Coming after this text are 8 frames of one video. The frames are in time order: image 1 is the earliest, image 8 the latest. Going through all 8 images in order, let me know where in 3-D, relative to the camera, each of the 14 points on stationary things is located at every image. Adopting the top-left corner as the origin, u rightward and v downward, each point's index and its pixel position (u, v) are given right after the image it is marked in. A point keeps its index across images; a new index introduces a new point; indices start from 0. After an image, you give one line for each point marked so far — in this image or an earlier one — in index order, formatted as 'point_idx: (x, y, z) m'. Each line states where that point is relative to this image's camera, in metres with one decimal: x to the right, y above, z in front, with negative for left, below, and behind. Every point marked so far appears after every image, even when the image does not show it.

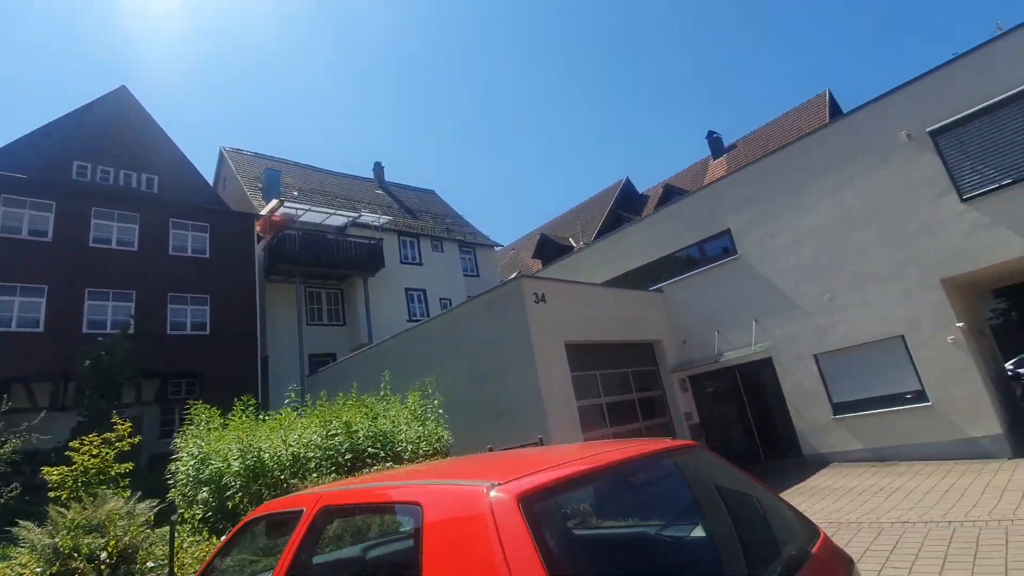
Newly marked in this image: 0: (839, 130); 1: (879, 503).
0: (+7.2, +3.5, +11.4) m
1: (+5.3, -3.1, +7.4) m
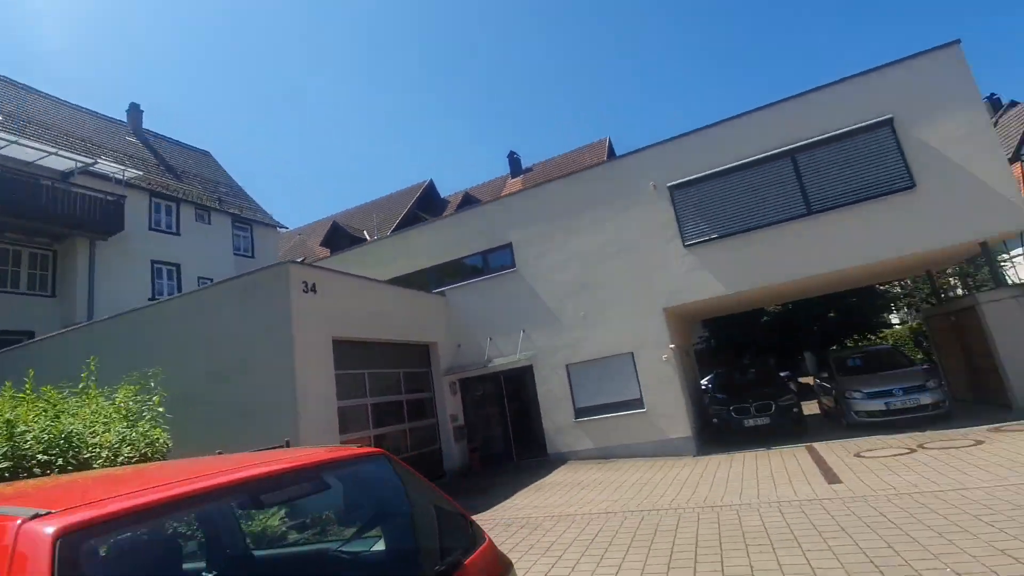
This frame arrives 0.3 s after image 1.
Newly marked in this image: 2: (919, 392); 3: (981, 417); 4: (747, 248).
0: (+2.4, +3.0, +13.0) m
1: (+1.4, -3.4, +8.5) m
2: (+8.3, -2.1, +10.5) m
3: (+9.4, -2.6, +10.4) m
4: (+5.3, +0.9, +11.7) m
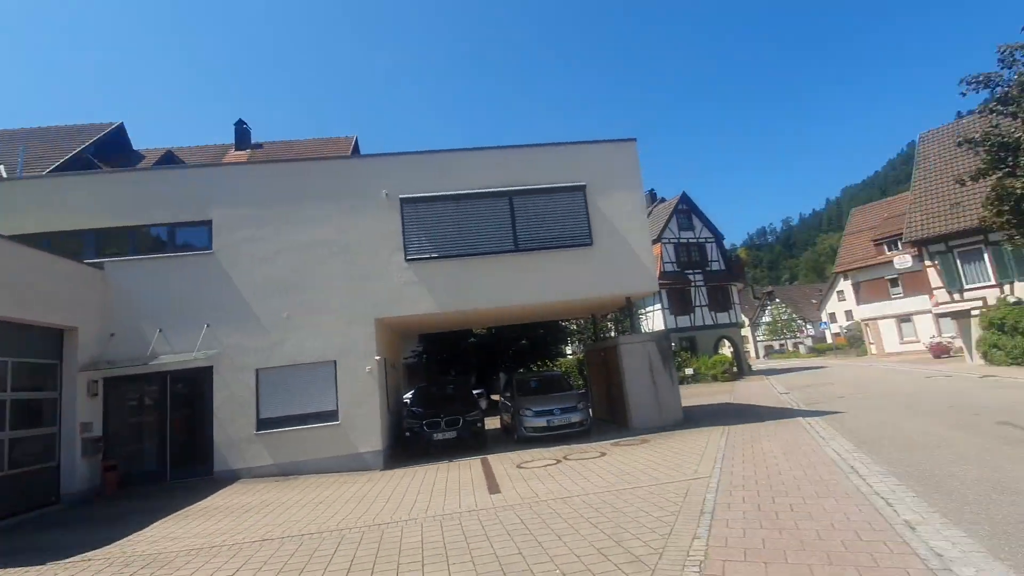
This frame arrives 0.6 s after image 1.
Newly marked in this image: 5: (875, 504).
0: (-4.1, +2.9, +12.3) m
1: (-3.7, -3.4, +7.5) m
2: (+1.4, -3.1, +12.7) m
3: (+2.4, -3.7, +13.1) m
4: (-1.3, +0.4, +12.4) m
5: (+3.9, -2.3, +5.6) m
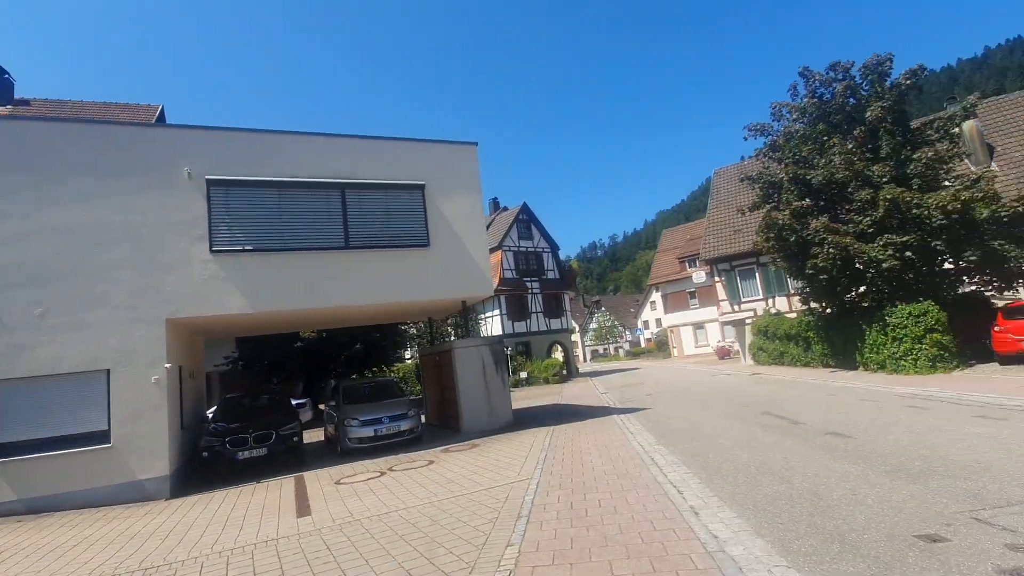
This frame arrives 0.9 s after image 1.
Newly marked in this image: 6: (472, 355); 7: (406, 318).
0: (-7.7, +3.0, +10.2) m
1: (-6.0, -3.2, +5.7) m
2: (-2.6, -3.1, +12.1) m
3: (-1.8, -3.8, +12.8) m
4: (-5.0, +0.4, +11.1) m
5: (+1.9, -2.4, +6.1) m
6: (-1.0, -1.7, +13.1) m
7: (-3.4, -1.0, +16.5) m
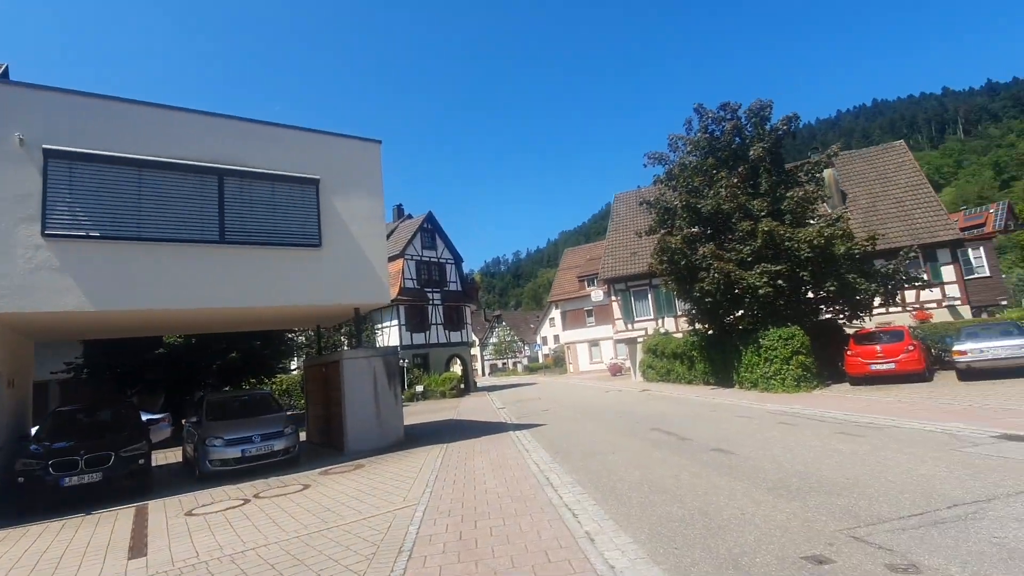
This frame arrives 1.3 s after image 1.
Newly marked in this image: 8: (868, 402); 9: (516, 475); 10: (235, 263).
0: (-9.3, +3.3, +8.2) m
1: (-7.1, -3.0, +3.8) m
2: (-5.0, -3.2, +10.8) m
3: (-4.4, -3.9, +11.6) m
4: (-7.0, +0.5, +9.5) m
5: (+0.6, -2.6, +5.8) m
6: (-3.6, -1.9, +12.2) m
7: (-6.5, -1.1, +15.1) m
8: (+8.6, -2.7, +12.4) m
9: (+0.1, -3.0, +8.1) m
10: (-5.7, +0.5, +10.6) m
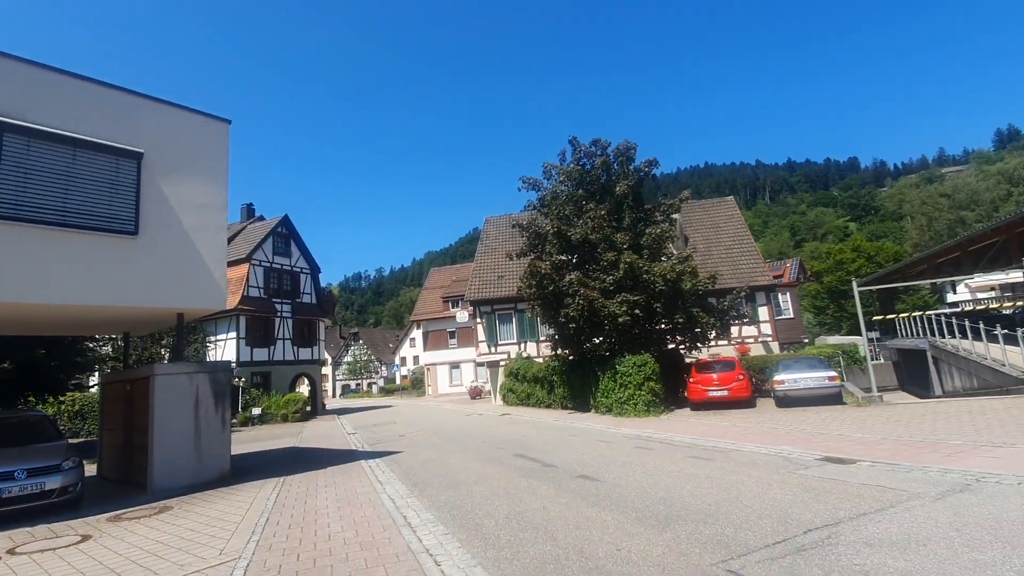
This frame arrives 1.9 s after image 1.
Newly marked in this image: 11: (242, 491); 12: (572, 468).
0: (-10.7, +3.8, +5.0) m
1: (-7.8, -2.5, +1.0) m
2: (-7.6, -3.0, +8.3) m
3: (-7.2, -3.9, +9.2) m
4: (-9.0, +0.8, +6.7) m
5: (-0.8, -2.7, +4.9) m
6: (-6.5, -1.9, +10.0) m
7: (-10.0, -1.0, +12.1) m
8: (+5.1, -3.6, +13.4) m
9: (-2.0, -3.1, +7.0) m
10: (-8.0, +0.7, +8.1) m
11: (-4.9, -3.7, +9.5) m
12: (+1.1, -3.2, +9.0) m
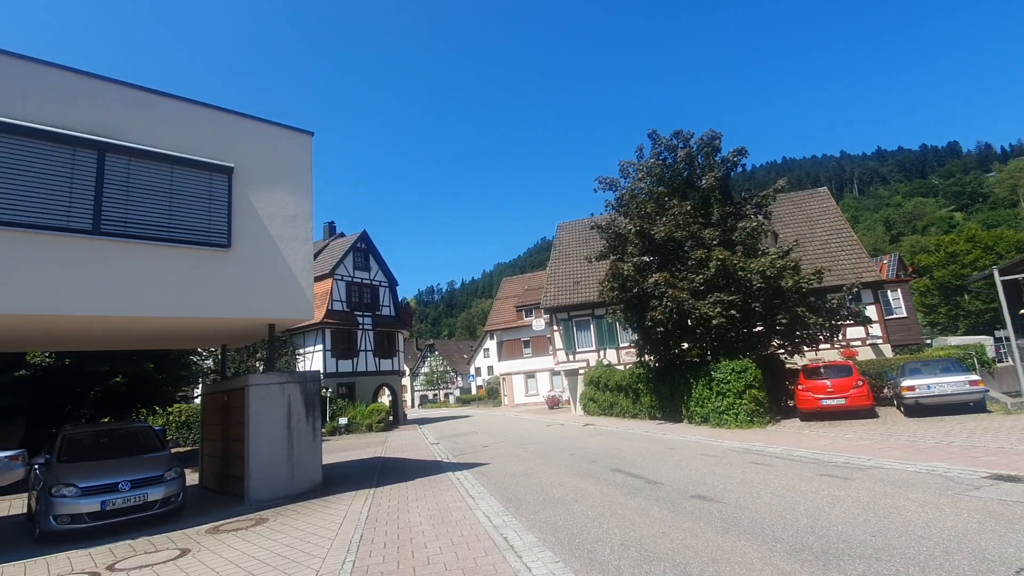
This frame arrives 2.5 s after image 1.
0: (-9.7, +3.5, +5.8) m
1: (-7.2, -2.6, +1.4) m
2: (-6.0, -3.2, +8.5) m
3: (-5.5, -4.1, +9.4) m
4: (-7.7, +0.6, +7.2) m
5: (+0.2, -2.6, +4.3) m
6: (-4.7, -2.1, +10.1) m
7: (-7.9, -1.3, +12.7) m
8: (+7.3, -3.5, +11.8) m
9: (-0.6, -3.1, +6.5) m
10: (-6.5, +0.4, +8.5) m
11: (-3.2, -3.9, +9.3) m
12: (+2.7, -3.1, +8.1) m
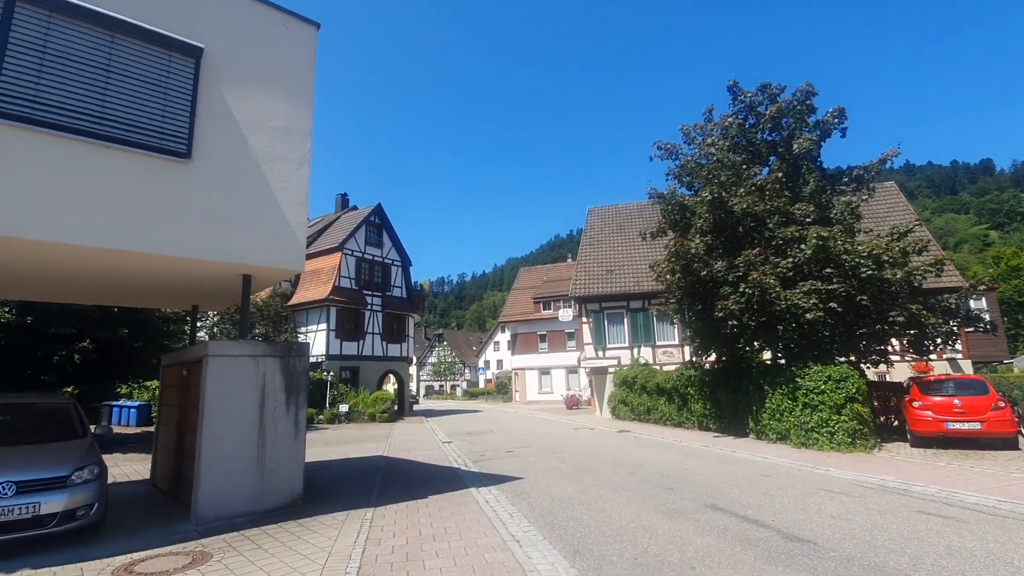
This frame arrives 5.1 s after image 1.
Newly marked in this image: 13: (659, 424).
0: (-8.6, +4.7, +3.0) m
1: (-6.5, -1.6, -1.4) m
2: (-5.2, -2.3, +5.7) m
3: (-4.7, -3.1, +6.6) m
4: (-6.7, +1.7, +4.4) m
5: (+0.9, -2.0, +1.3) m
6: (-3.8, -1.2, +7.3) m
7: (-7.0, -0.2, +9.9) m
8: (+8.1, -3.2, +8.7) m
9: (+0.1, -2.4, +3.6) m
10: (-5.5, +1.4, +5.6) m
11: (-2.4, -3.0, +6.4) m
12: (+3.4, -2.6, +5.1) m
13: (+5.6, -5.1, +19.2) m
